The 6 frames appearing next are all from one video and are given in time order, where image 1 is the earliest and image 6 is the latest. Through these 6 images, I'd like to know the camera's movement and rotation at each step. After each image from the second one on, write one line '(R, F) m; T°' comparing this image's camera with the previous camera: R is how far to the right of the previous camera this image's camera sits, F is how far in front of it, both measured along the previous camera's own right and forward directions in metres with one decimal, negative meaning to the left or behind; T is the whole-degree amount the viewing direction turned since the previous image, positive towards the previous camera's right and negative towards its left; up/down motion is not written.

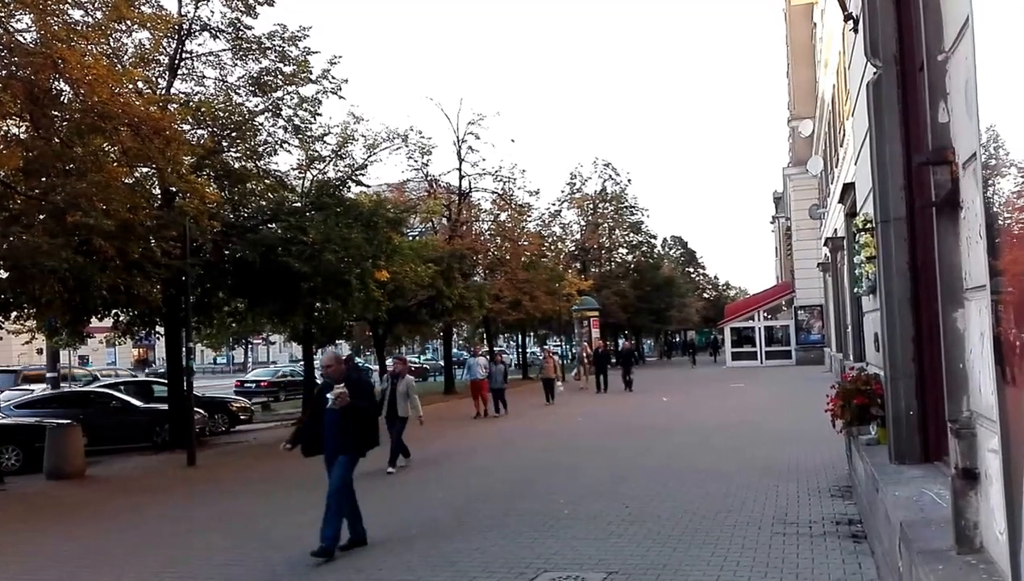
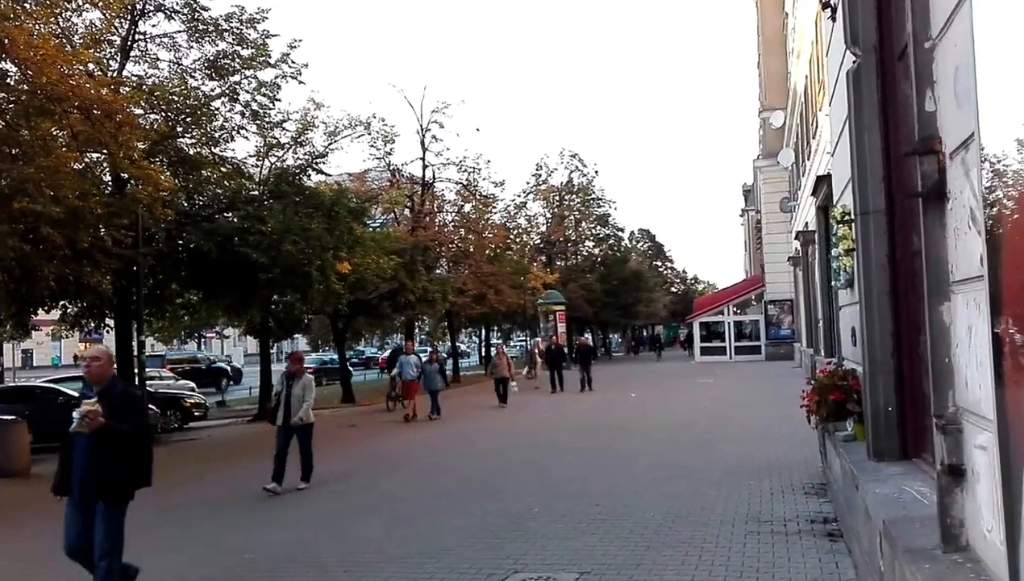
(0.0, +0.4) m; +2°
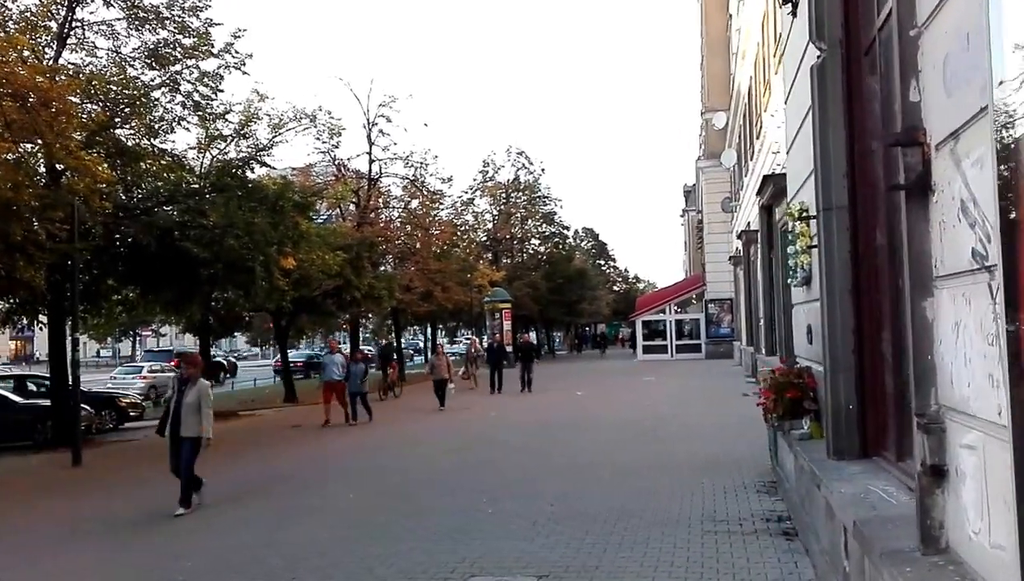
(-0.2, +0.2) m; +4°
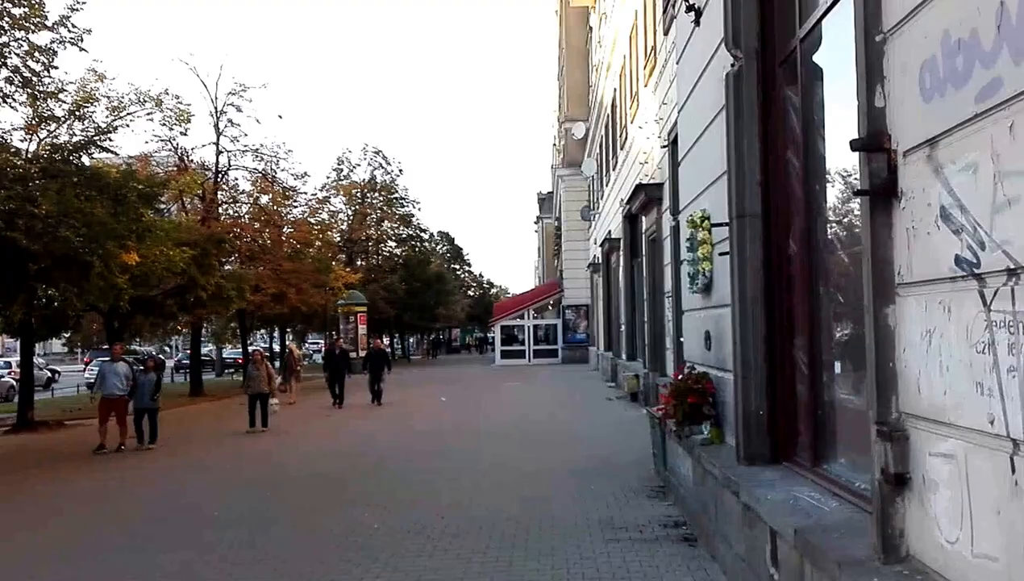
(-0.6, +0.4) m; +10°
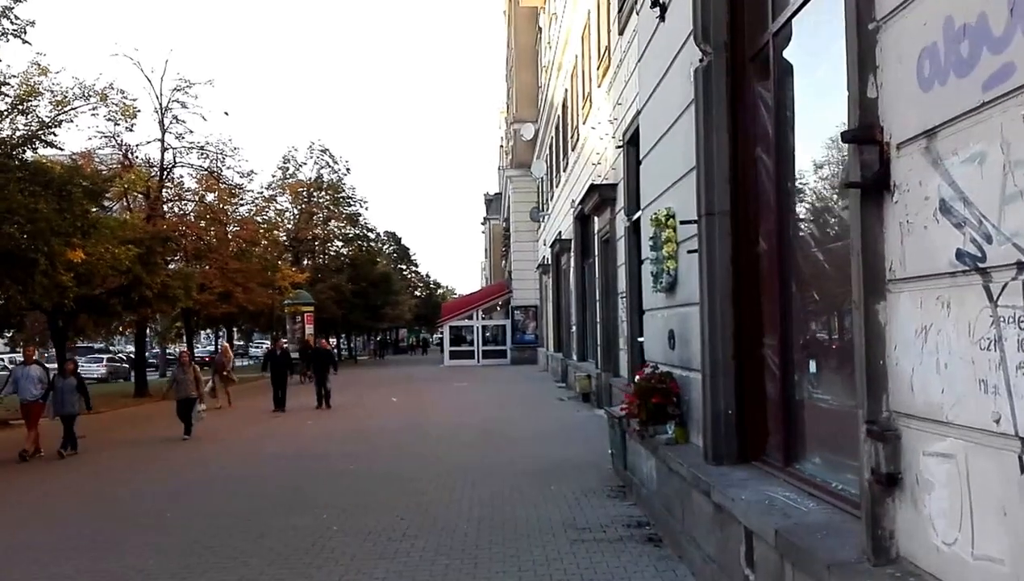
(-0.2, +0.2) m; +3°
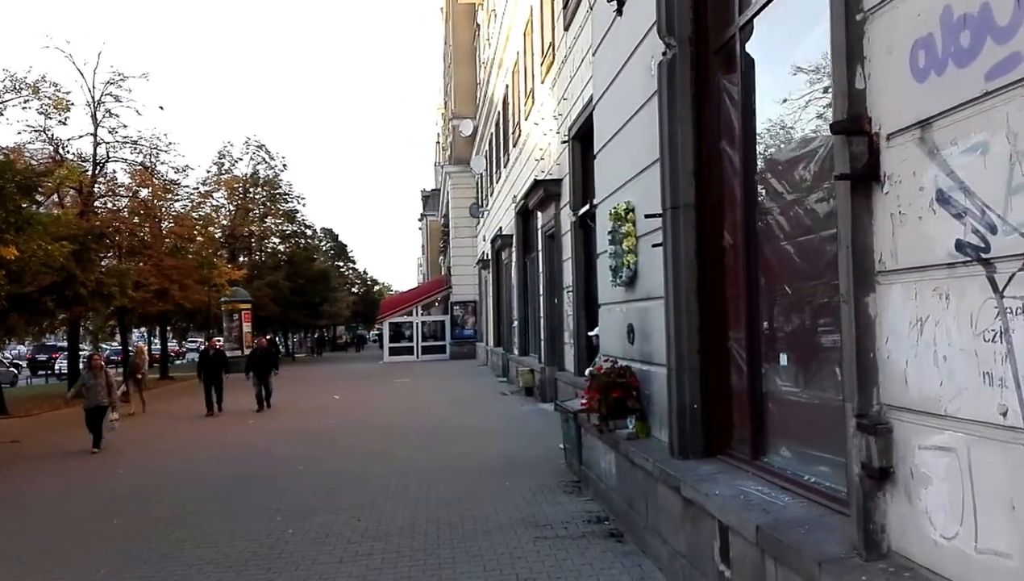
(-0.3, +0.2) m; +4°
